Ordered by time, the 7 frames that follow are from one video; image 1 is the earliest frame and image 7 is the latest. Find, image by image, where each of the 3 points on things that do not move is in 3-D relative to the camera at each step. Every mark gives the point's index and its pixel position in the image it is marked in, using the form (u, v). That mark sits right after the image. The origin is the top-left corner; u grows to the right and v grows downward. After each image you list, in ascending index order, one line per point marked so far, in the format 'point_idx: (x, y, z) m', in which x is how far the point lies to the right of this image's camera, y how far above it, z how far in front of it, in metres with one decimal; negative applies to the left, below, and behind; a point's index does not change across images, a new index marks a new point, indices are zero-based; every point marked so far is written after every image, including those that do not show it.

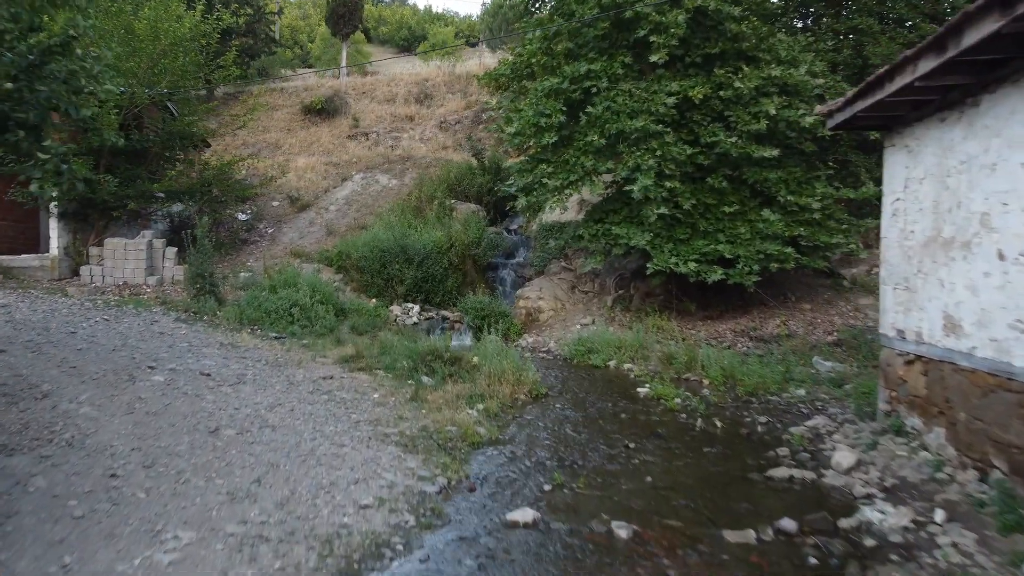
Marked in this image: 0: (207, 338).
0: (-3.2, -0.5, +8.5) m
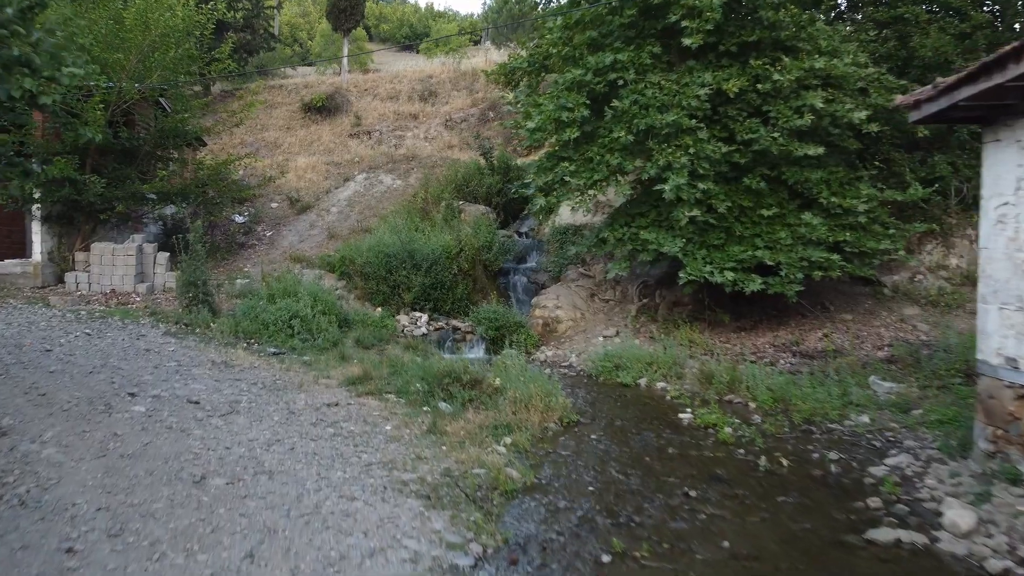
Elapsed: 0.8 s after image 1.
0: (-2.9, -0.6, +7.7) m
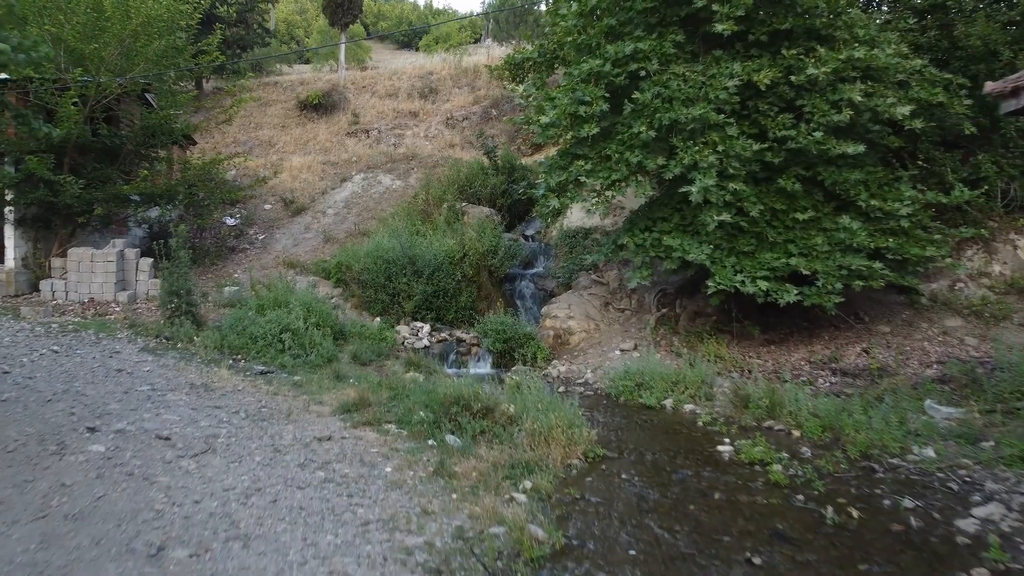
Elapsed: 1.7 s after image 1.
0: (-2.8, -0.7, +6.9) m
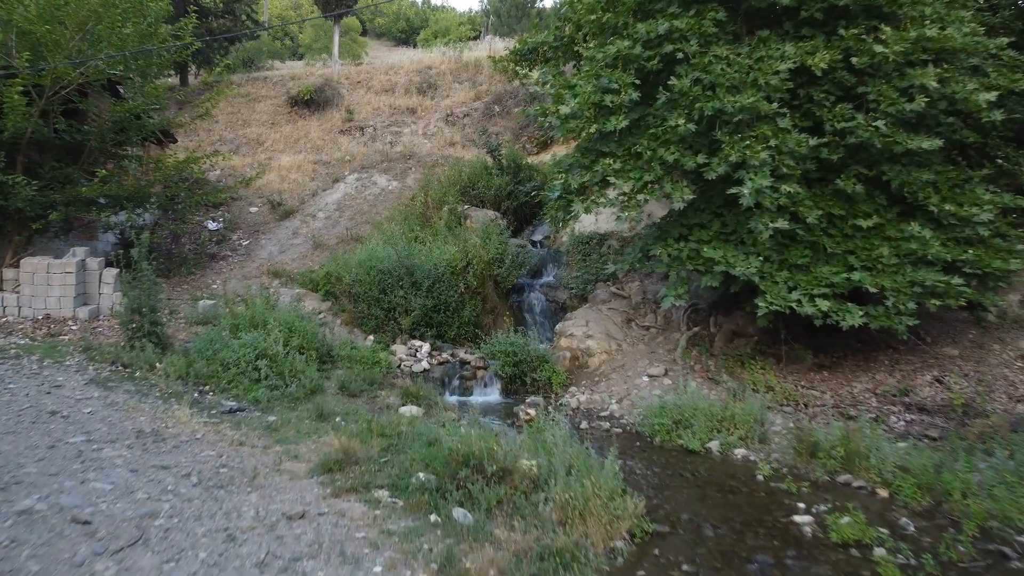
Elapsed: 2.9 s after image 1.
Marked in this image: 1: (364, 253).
0: (-2.7, -0.9, +5.7) m
1: (-1.9, +0.5, +10.8) m
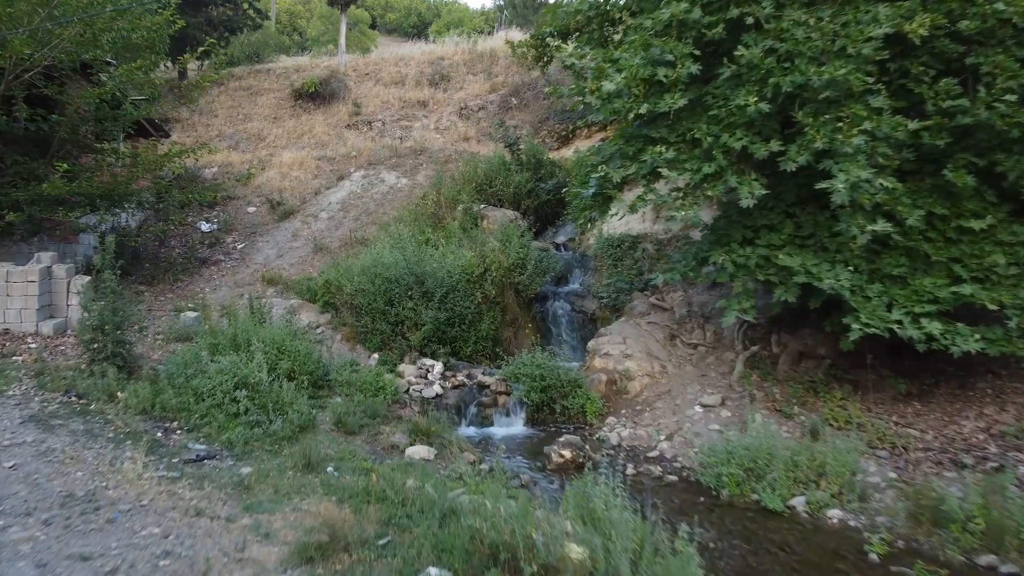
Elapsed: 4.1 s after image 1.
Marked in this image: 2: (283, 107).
0: (-2.5, -1.0, +4.4) m
1: (-1.7, +0.3, +9.6) m
2: (-5.2, +4.1, +18.8) m
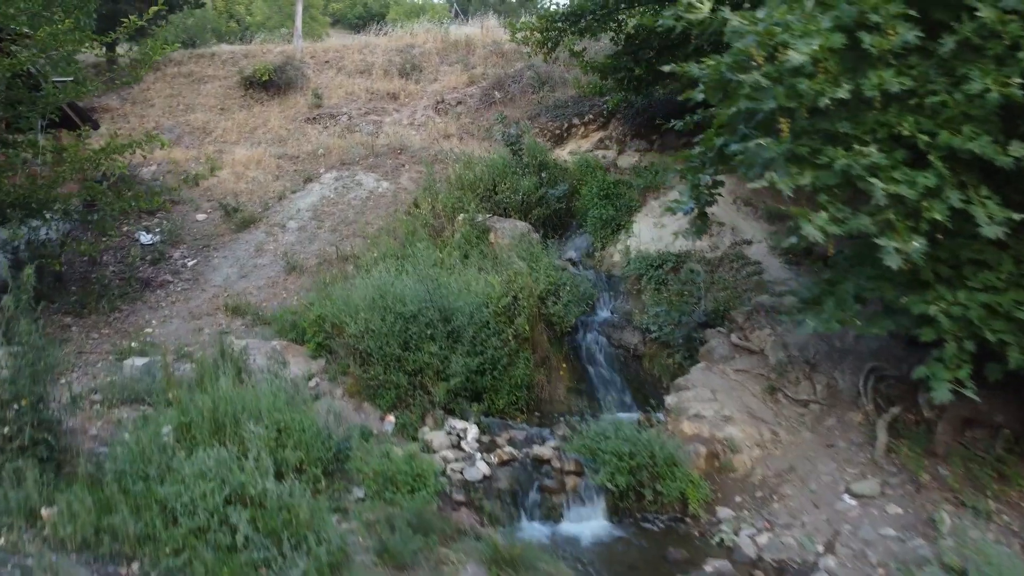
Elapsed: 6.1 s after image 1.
0: (-1.7, -1.4, +2.3) m
1: (-1.3, 0.0, +7.5) m
2: (-5.6, +3.8, +16.4) m
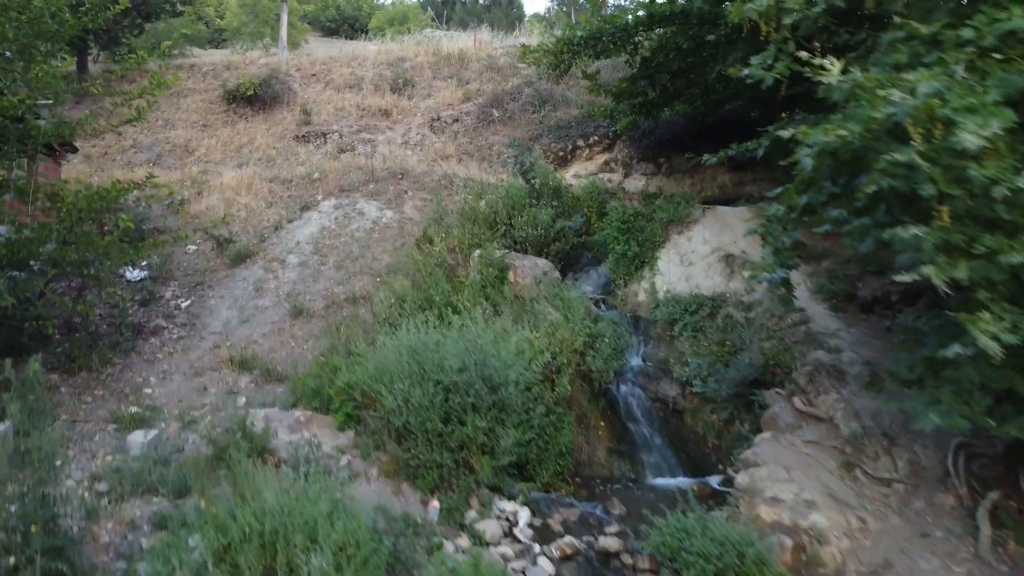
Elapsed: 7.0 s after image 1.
0: (-1.1, -1.8, +1.6) m
1: (-0.9, -0.5, +6.8) m
2: (-5.6, +3.3, +15.5) m
